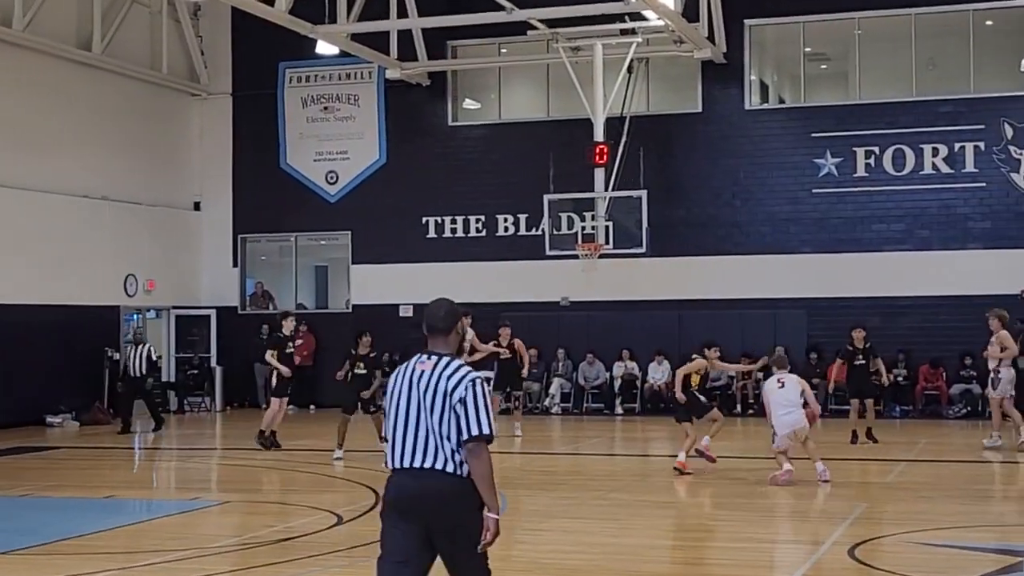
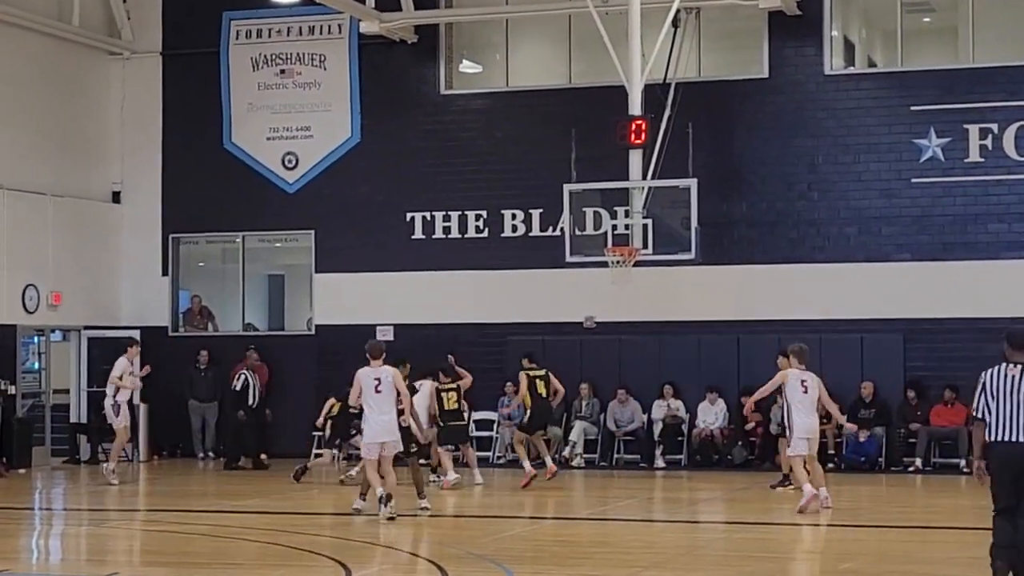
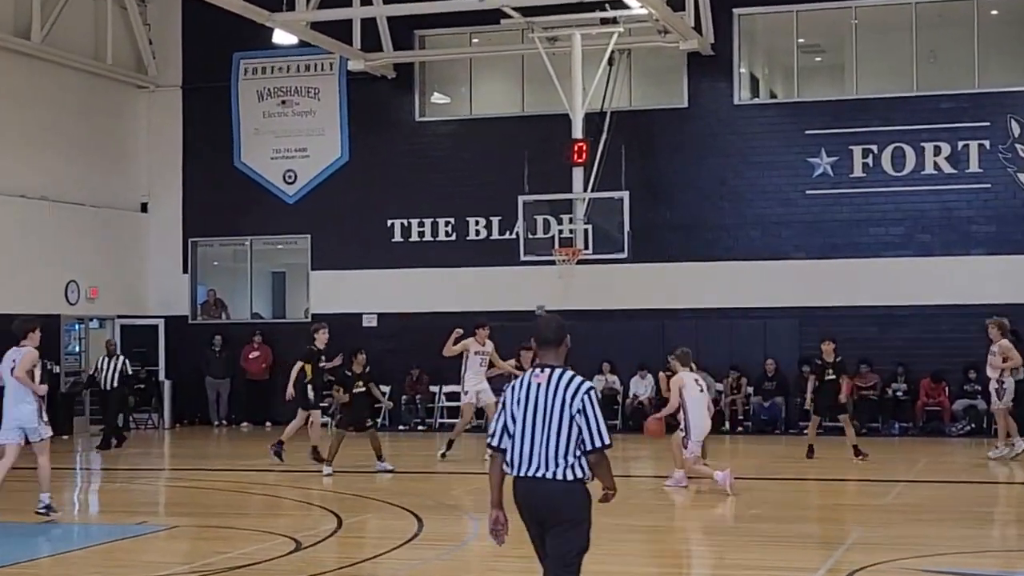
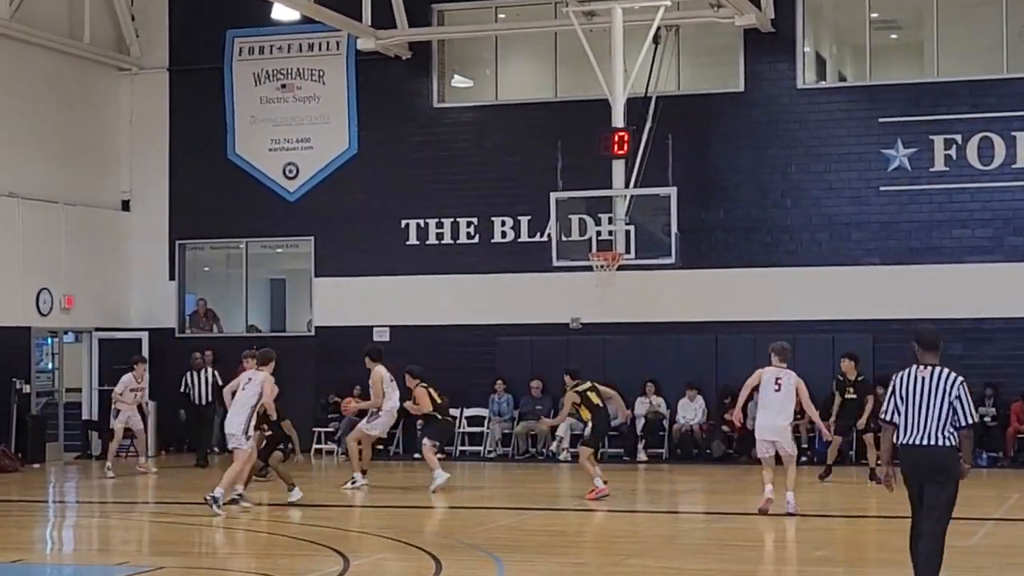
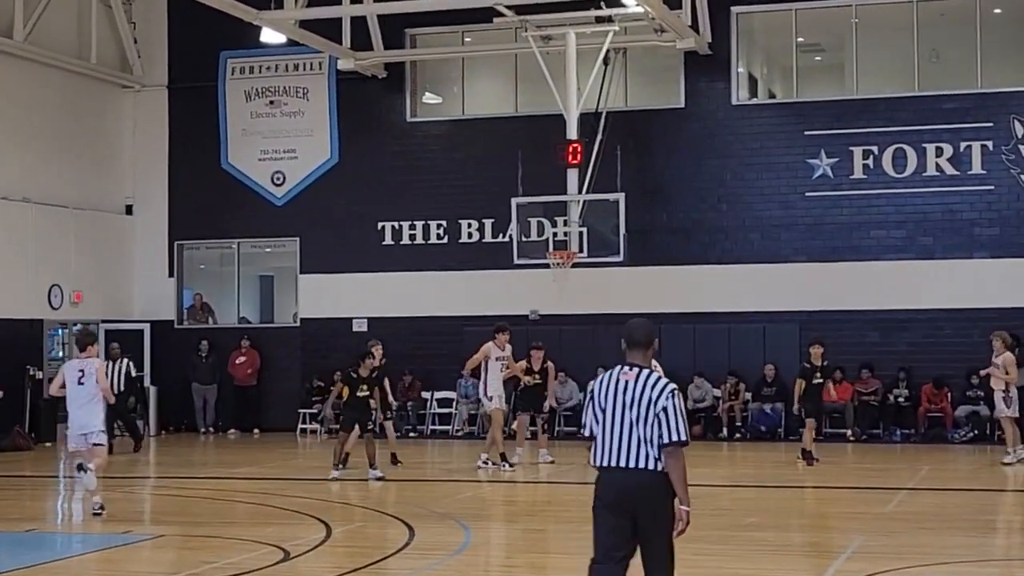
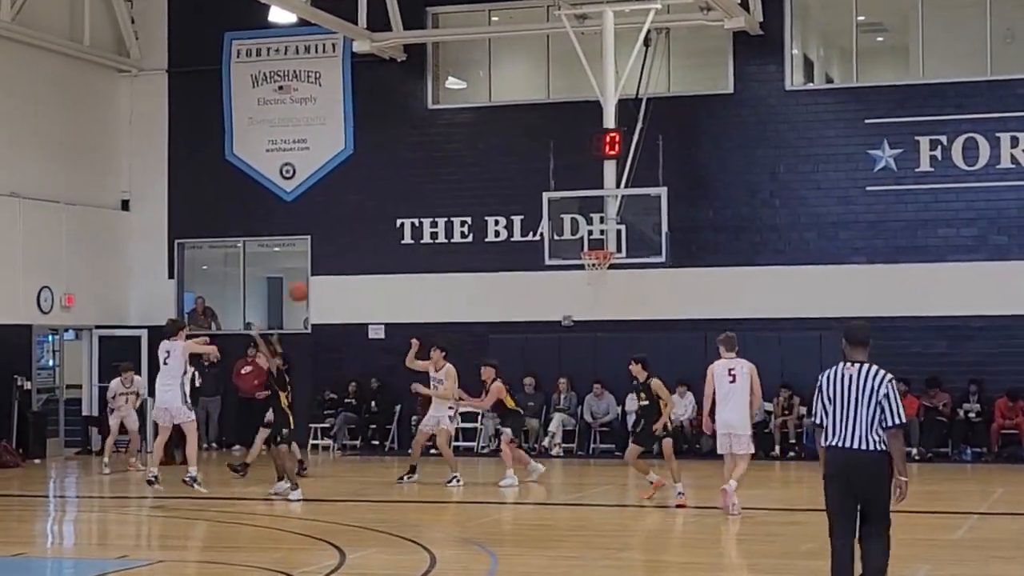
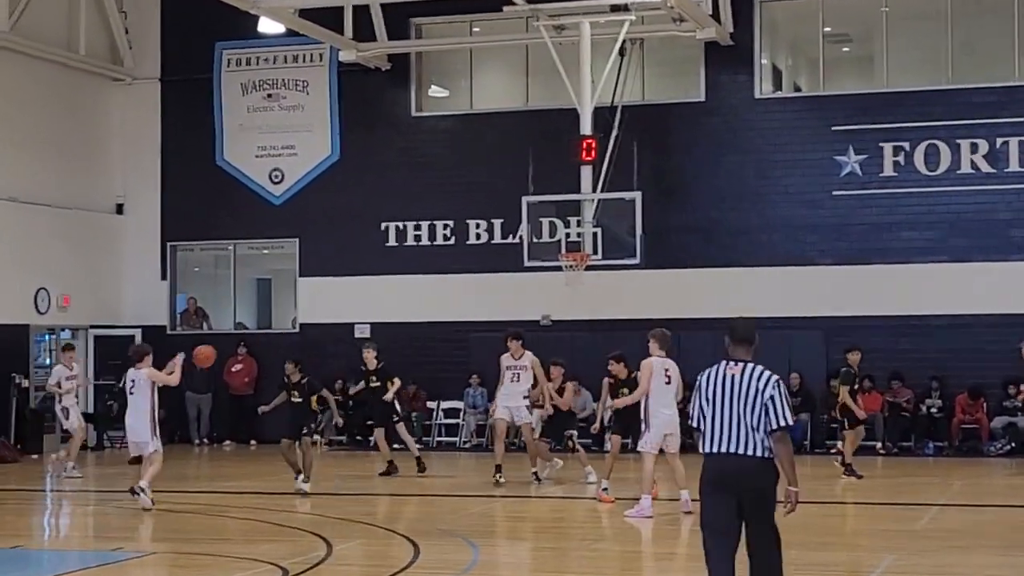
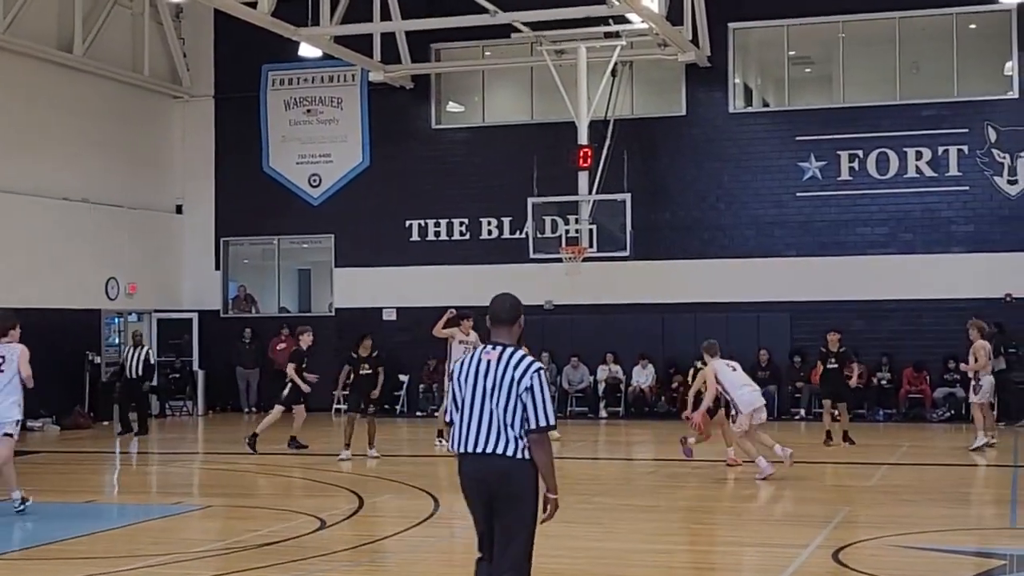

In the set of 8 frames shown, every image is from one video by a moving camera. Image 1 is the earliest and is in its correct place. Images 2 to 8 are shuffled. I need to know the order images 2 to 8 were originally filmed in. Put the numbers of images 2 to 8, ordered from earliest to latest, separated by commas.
8, 3, 5, 7, 6, 4, 2
